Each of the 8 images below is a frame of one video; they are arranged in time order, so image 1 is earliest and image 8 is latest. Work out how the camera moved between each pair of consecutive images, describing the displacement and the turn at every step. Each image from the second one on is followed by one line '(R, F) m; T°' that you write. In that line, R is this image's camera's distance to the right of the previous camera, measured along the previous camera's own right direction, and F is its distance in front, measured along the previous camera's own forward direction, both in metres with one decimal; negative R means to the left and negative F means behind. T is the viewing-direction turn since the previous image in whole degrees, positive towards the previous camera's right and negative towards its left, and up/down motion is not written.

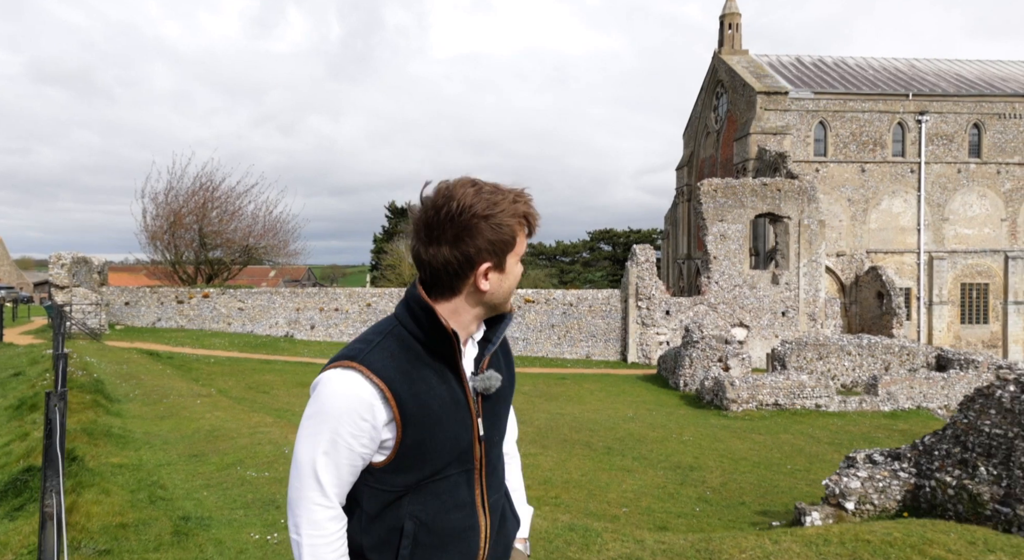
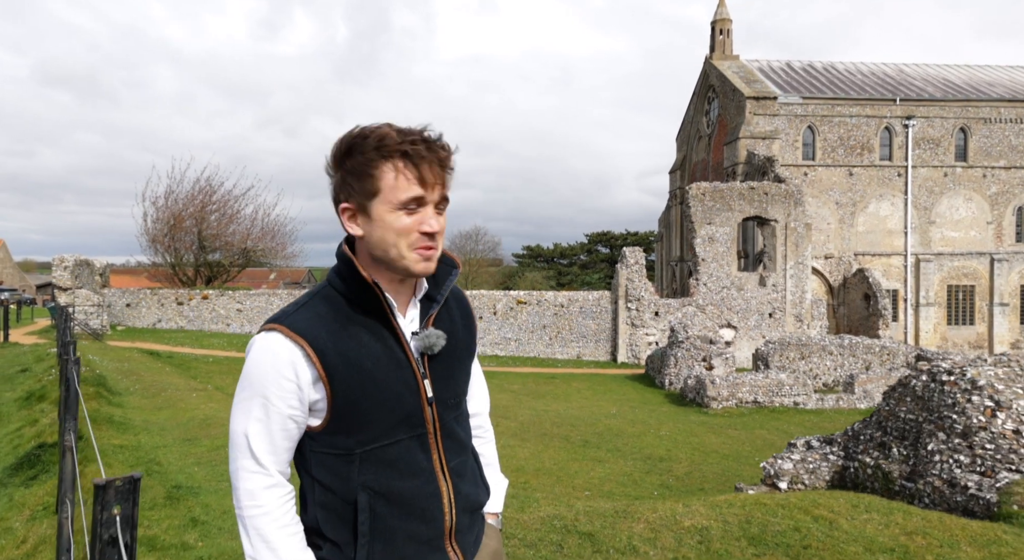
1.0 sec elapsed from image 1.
(+0.4, -0.7) m; 0°
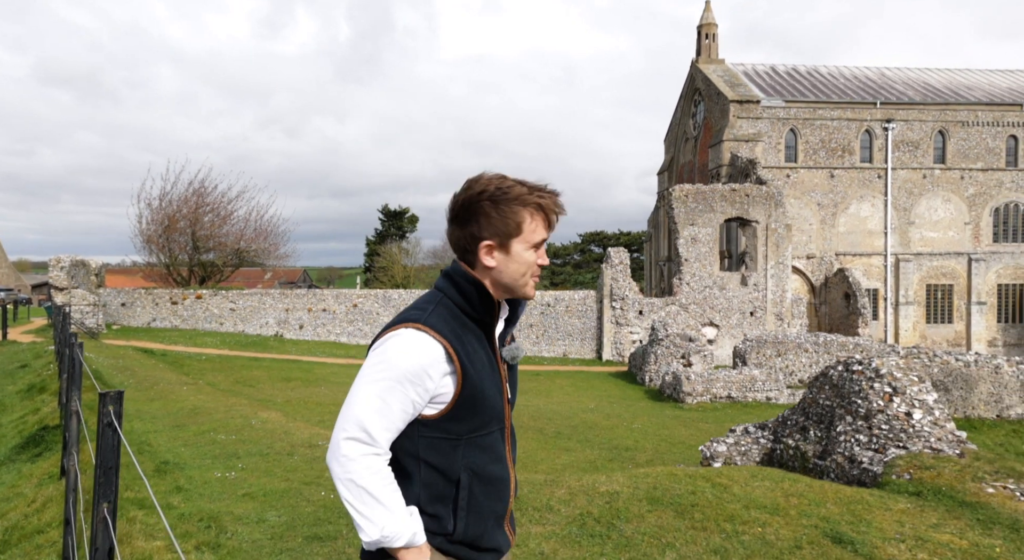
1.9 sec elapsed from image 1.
(+0.5, -0.8) m; 0°
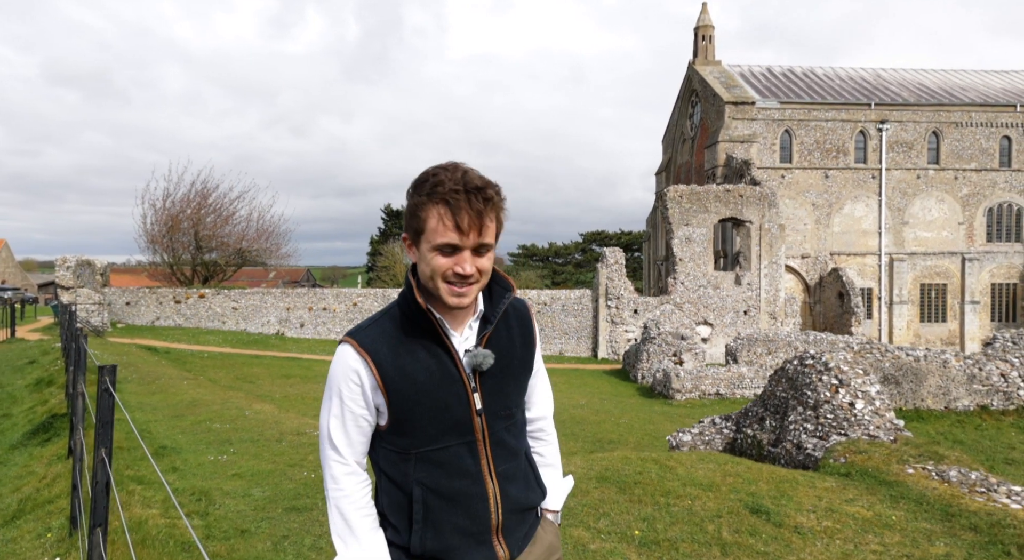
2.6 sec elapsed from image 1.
(+0.3, -0.6) m; 0°
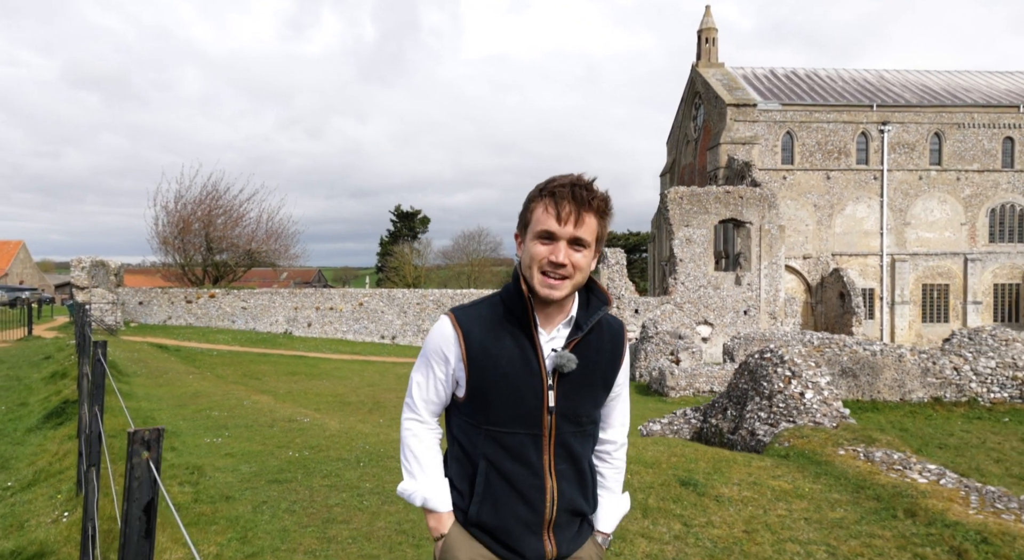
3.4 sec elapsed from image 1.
(+0.4, -0.6) m; -1°
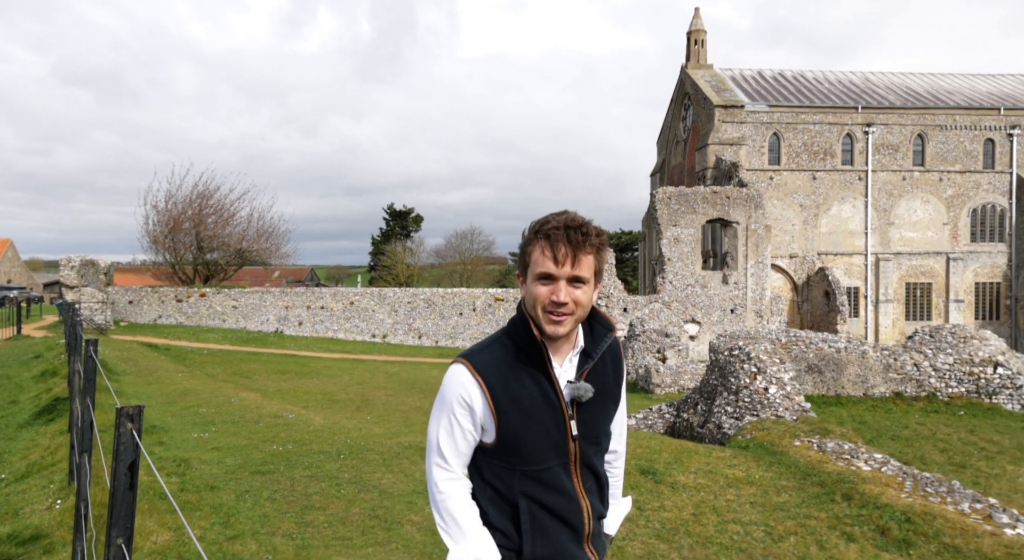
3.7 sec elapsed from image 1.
(+0.2, -0.4) m; +1°
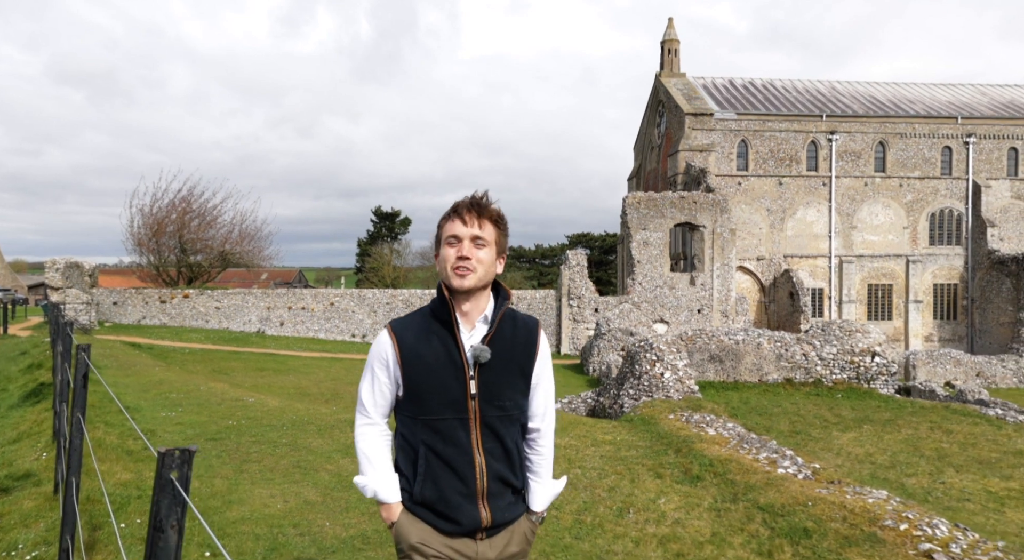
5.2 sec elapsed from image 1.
(+0.8, -1.3) m; +1°
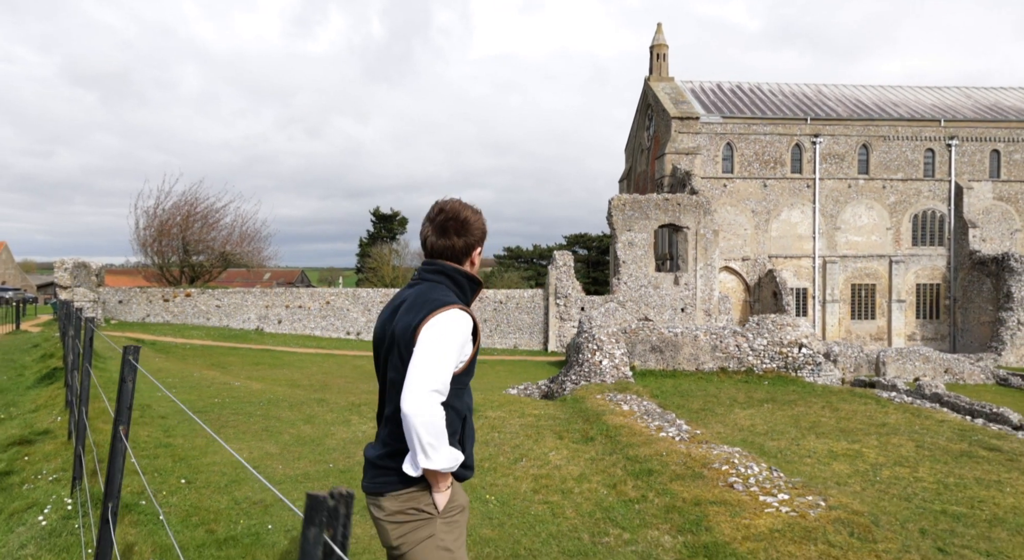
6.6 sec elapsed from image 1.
(+0.7, -1.2) m; 0°
